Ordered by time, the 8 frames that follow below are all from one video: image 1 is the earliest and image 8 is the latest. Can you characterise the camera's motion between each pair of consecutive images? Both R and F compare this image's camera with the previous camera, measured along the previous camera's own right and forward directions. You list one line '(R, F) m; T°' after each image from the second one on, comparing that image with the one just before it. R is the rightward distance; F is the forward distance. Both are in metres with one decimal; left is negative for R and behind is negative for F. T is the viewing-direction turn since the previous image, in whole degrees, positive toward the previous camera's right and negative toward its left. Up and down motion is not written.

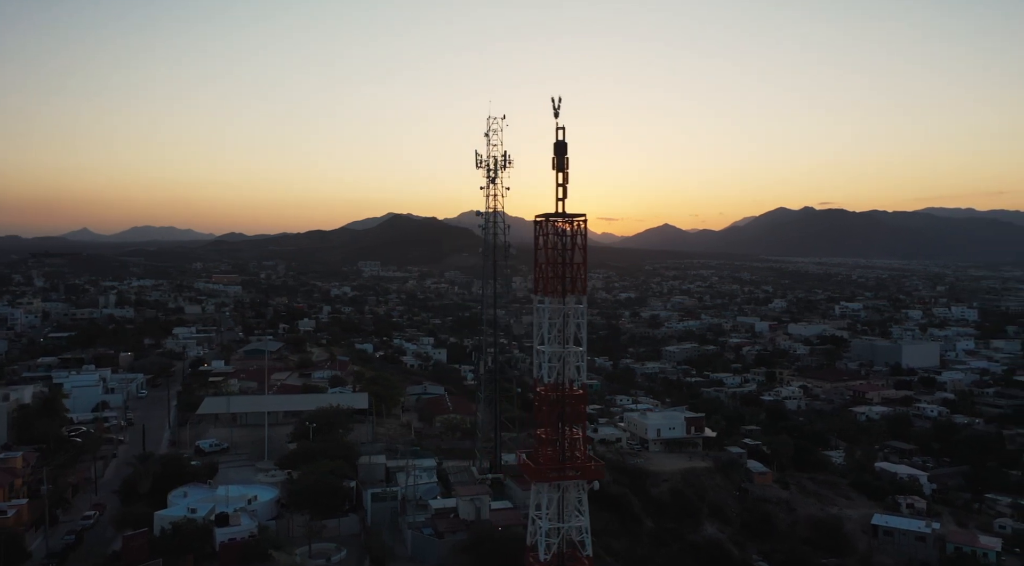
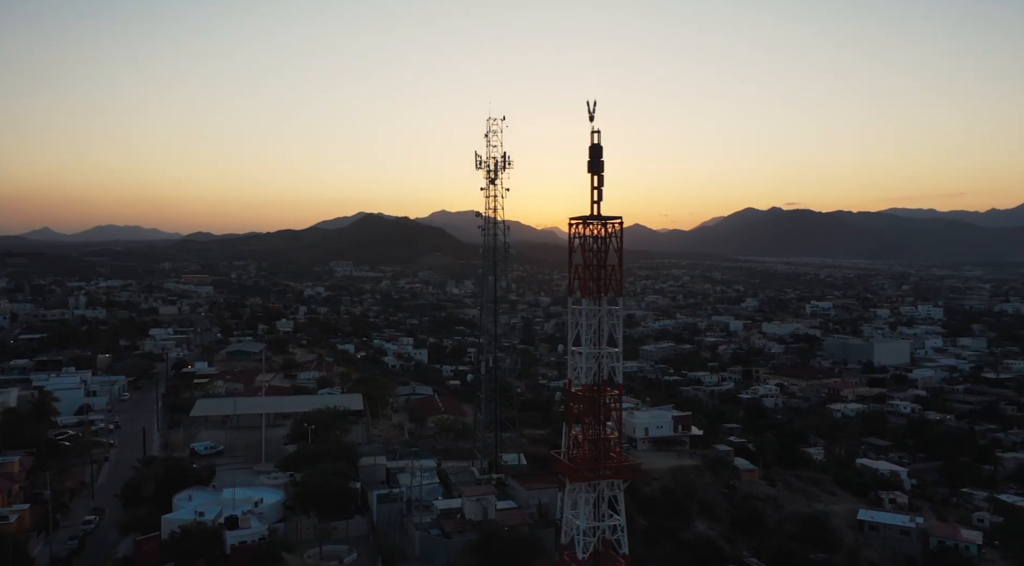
(-0.7, -0.1) m; +2°
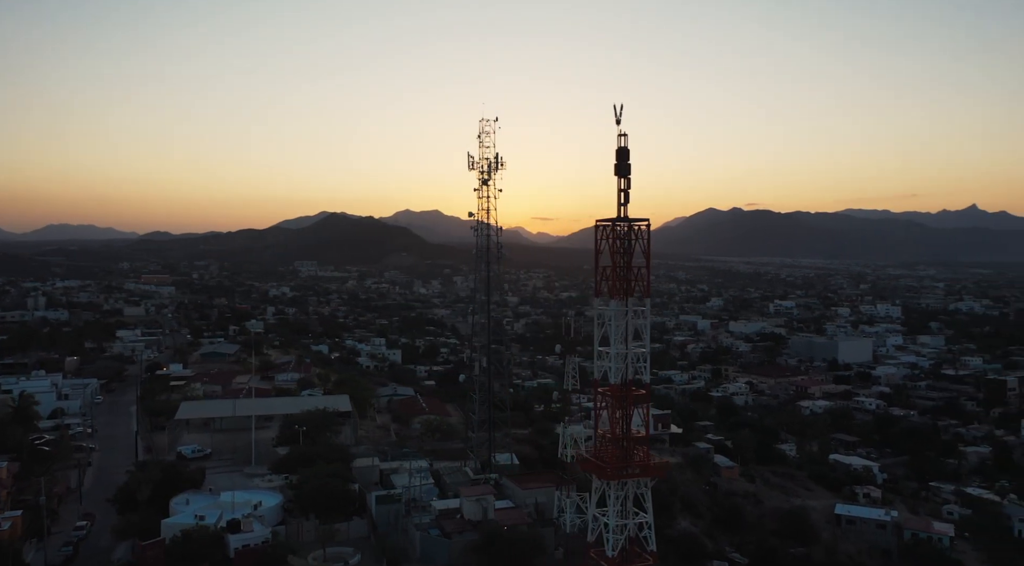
(-0.7, -0.1) m; +3°
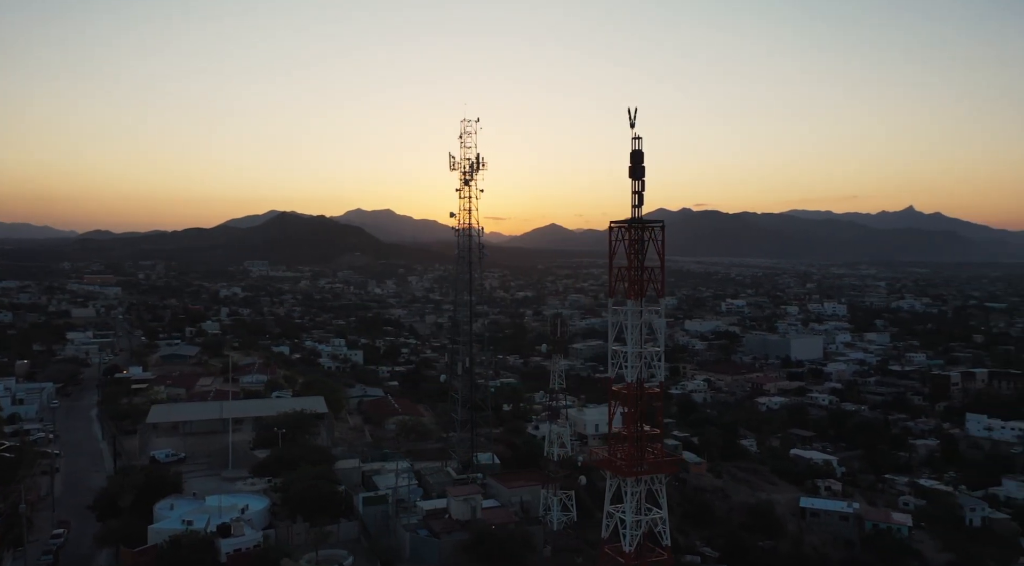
(-0.7, -0.1) m; +4°
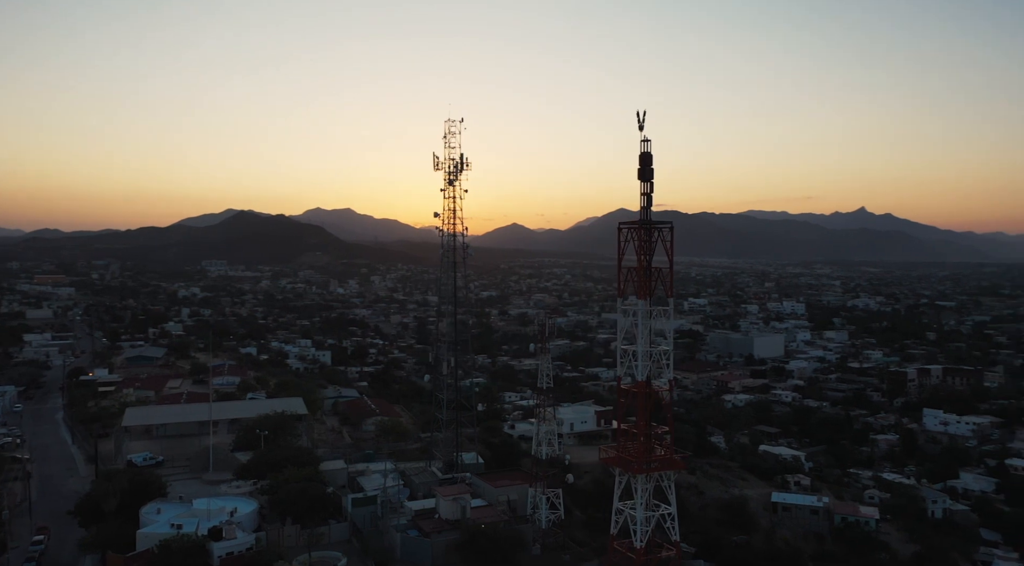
(-0.6, -0.1) m; +3°
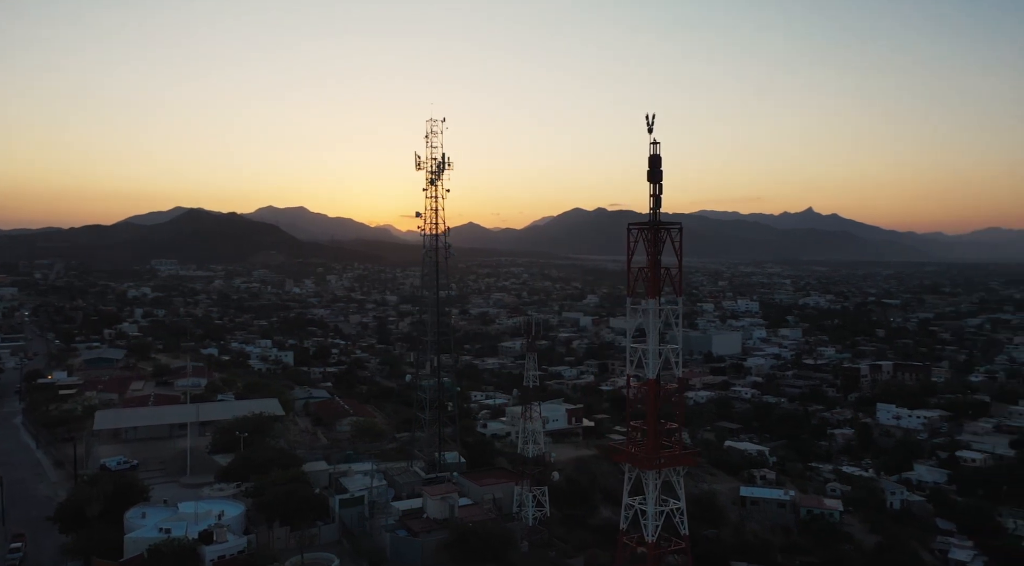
(-0.7, -0.1) m; +3°
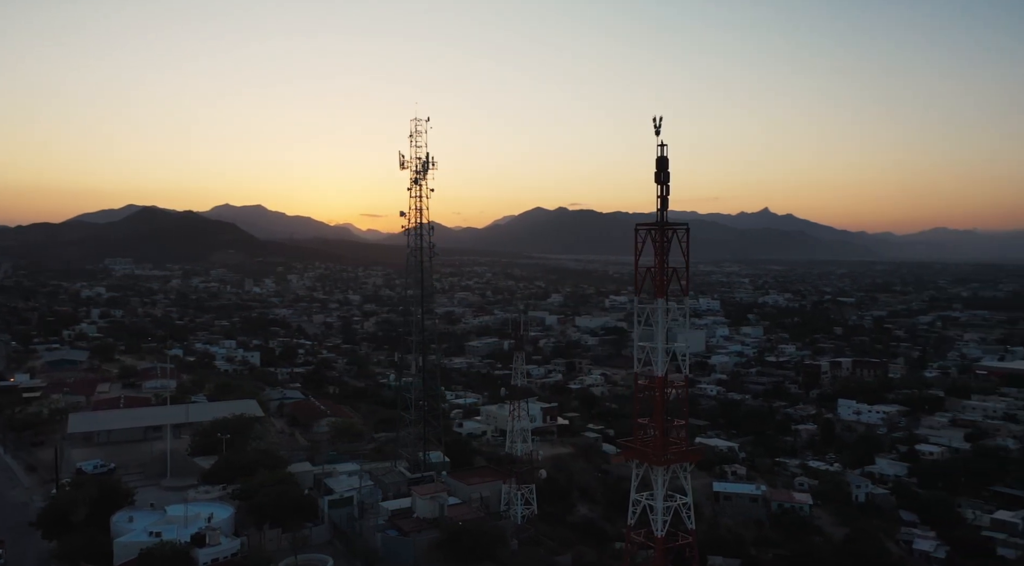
(-0.6, -0.1) m; +3°
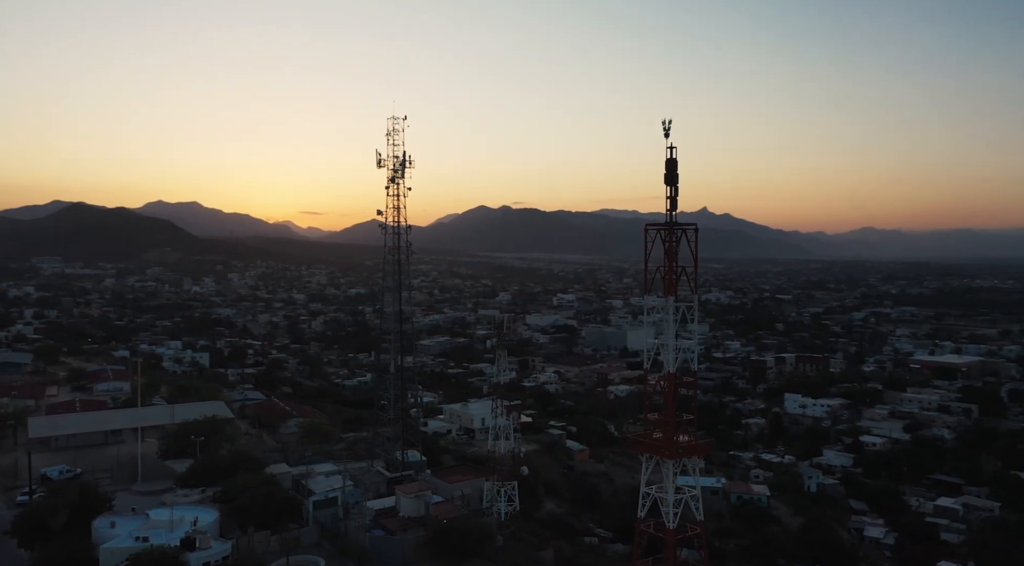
(-0.9, 0.0) m; +4°
